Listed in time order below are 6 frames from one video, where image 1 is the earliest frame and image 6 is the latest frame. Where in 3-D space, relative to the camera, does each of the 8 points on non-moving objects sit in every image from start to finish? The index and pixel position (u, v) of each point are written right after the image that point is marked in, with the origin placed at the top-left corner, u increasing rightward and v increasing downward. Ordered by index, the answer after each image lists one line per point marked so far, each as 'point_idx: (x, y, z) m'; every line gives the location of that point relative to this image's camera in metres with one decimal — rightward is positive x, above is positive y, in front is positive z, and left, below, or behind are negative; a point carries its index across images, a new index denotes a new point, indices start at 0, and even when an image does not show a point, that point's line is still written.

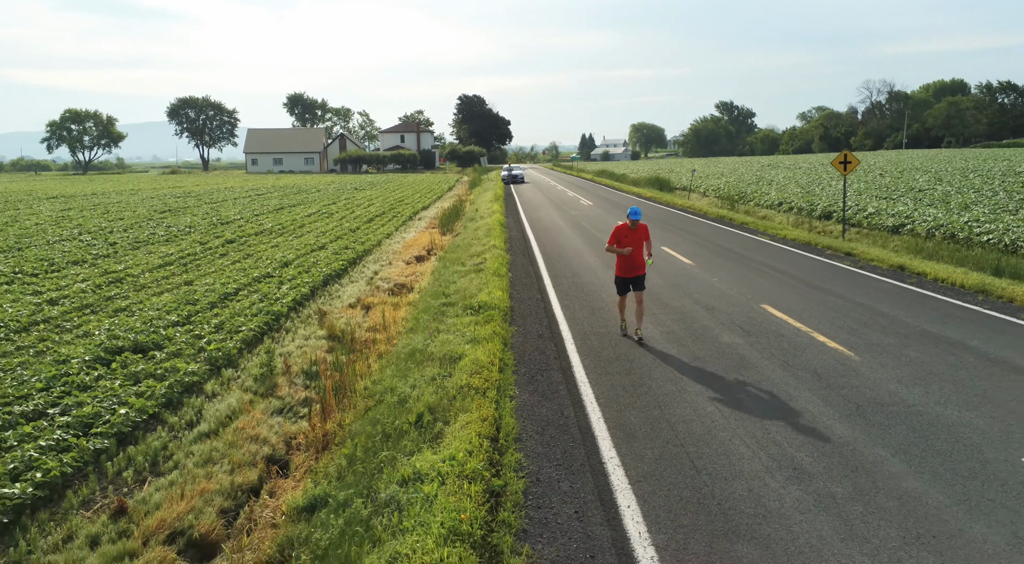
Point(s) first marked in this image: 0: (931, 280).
0: (+8.1, 0.0, +13.4) m
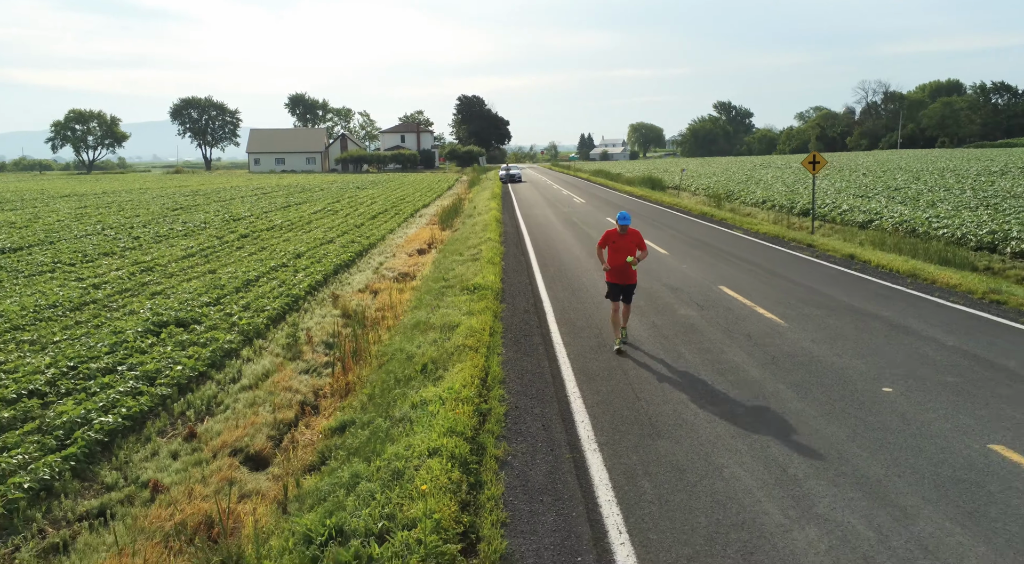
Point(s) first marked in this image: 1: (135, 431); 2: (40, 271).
0: (+7.9, +0.3, +15.1) m
1: (-4.4, -1.7, +8.1) m
2: (-11.7, +0.3, +17.1) m
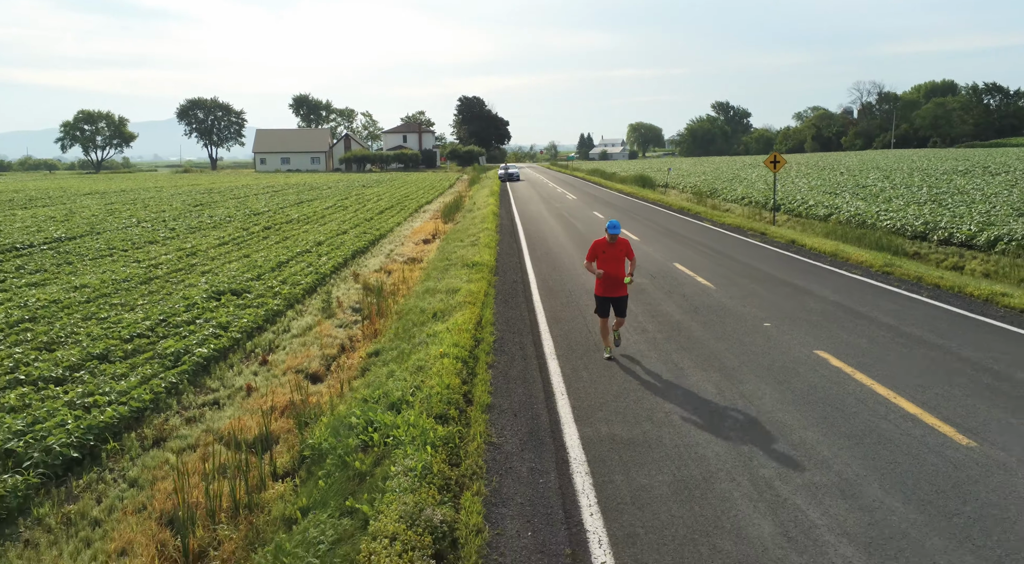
0: (+7.7, +0.8, +17.9) m
1: (-4.6, -1.2, +10.9) m
2: (-11.9, +0.8, +20.0) m
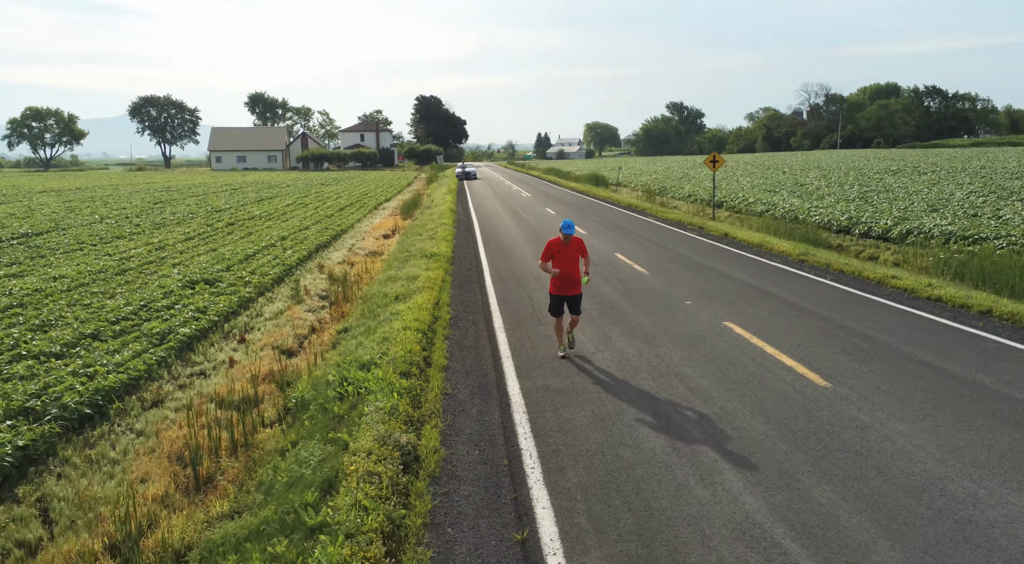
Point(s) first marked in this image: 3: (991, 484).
0: (+6.5, +1.2, +19.7) m
1: (-5.4, -0.9, +12.0) m
2: (-13.2, +1.0, +20.6) m
3: (+3.6, -1.5, +5.0) m
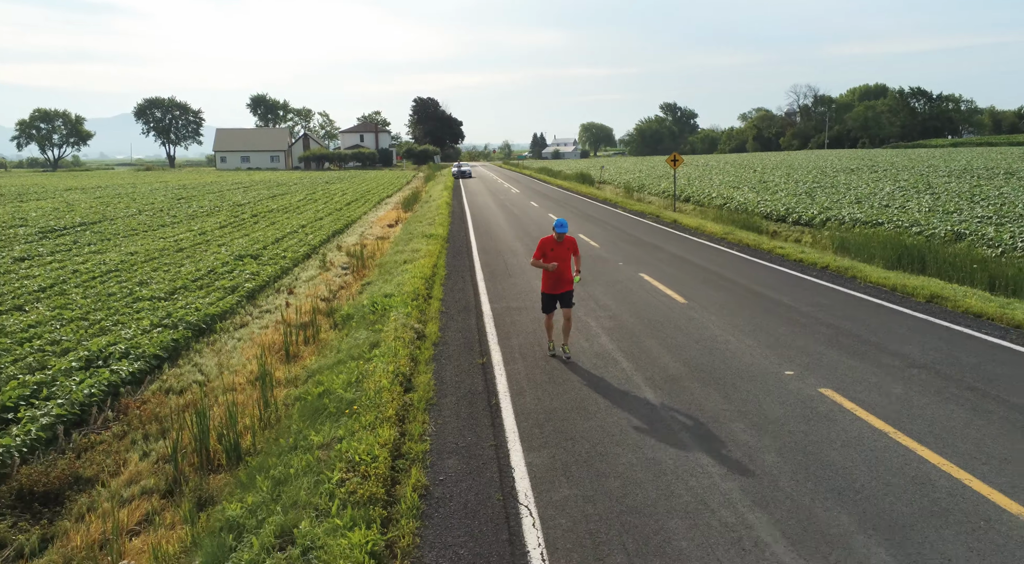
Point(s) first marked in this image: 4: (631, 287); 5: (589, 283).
0: (+6.0, +1.9, +23.9) m
1: (-5.9, -0.2, +16.2) m
2: (-13.7, +1.7, +24.7) m
3: (+3.1, -0.8, +9.2) m
4: (+2.3, -0.1, +13.1) m
5: (+1.6, 0.0, +13.7) m
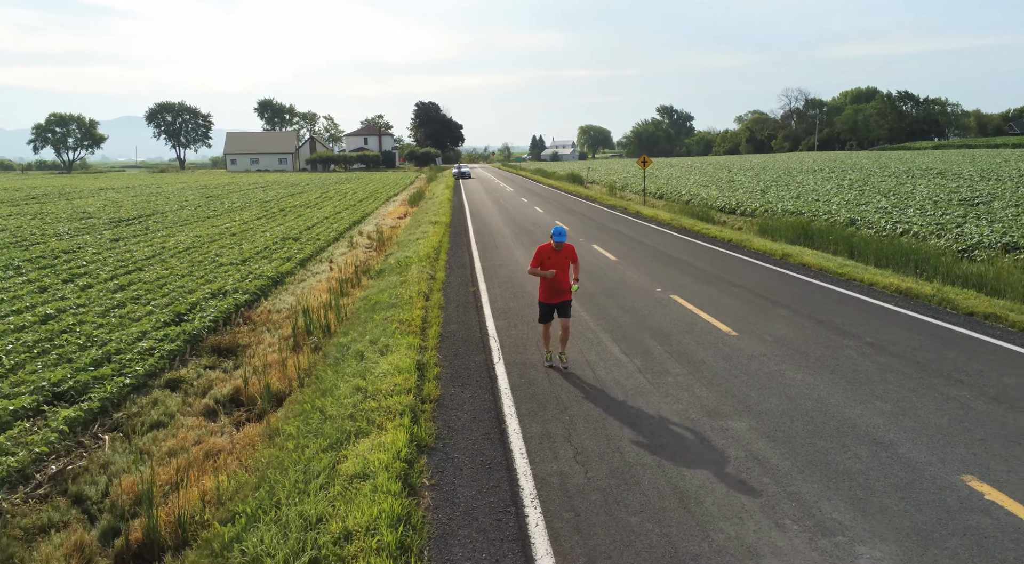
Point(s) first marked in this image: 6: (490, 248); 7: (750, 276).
0: (+5.6, +2.7, +28.9) m
1: (-6.3, +0.6, +21.2) m
2: (-14.1, +2.5, +29.8) m
3: (+2.7, +0.1, +14.2) m
4: (+1.9, +0.7, +18.1) m
5: (+1.2, +0.8, +18.8) m
6: (-0.6, +0.9, +19.9) m
7: (+4.9, +0.2, +14.3) m
